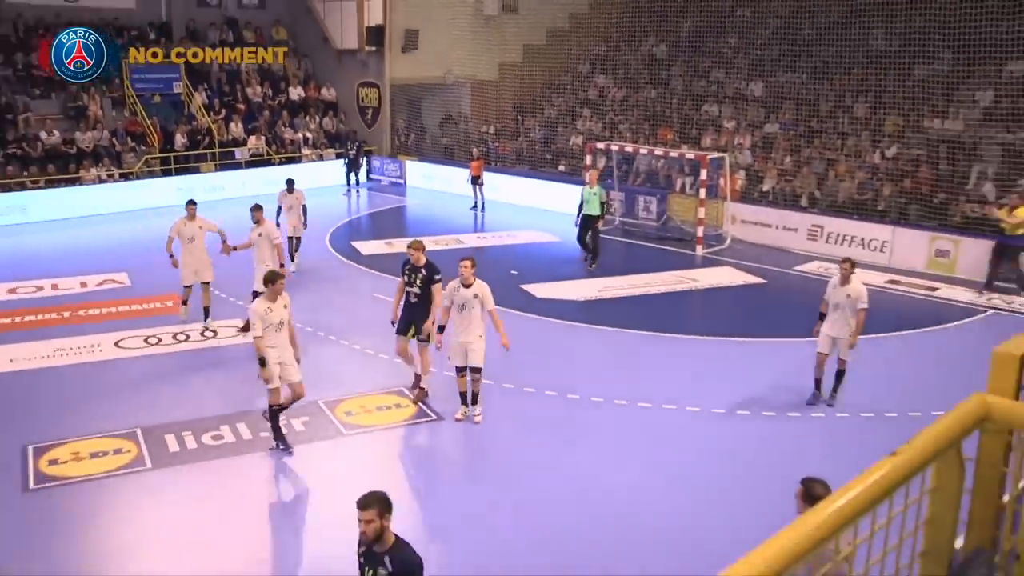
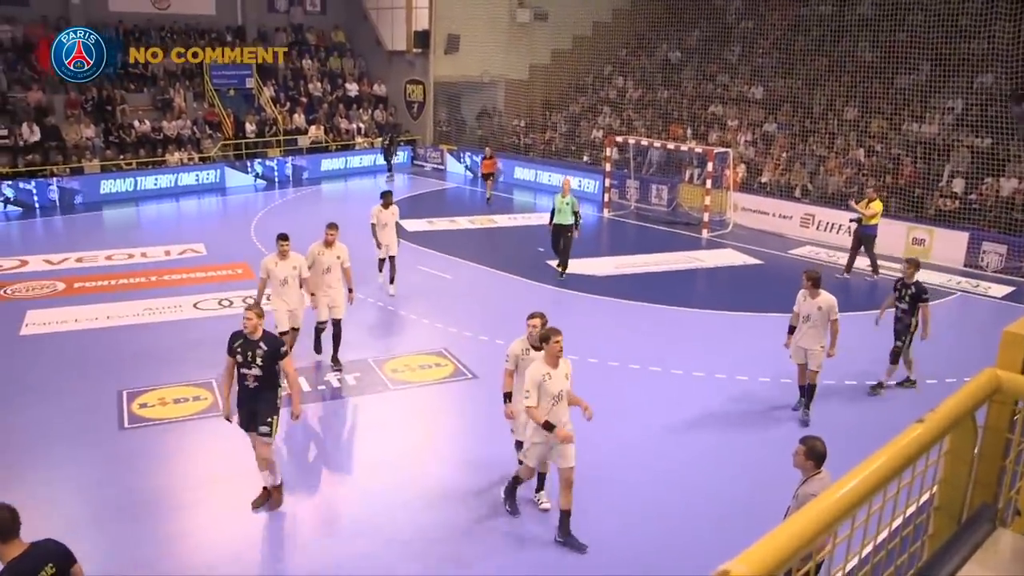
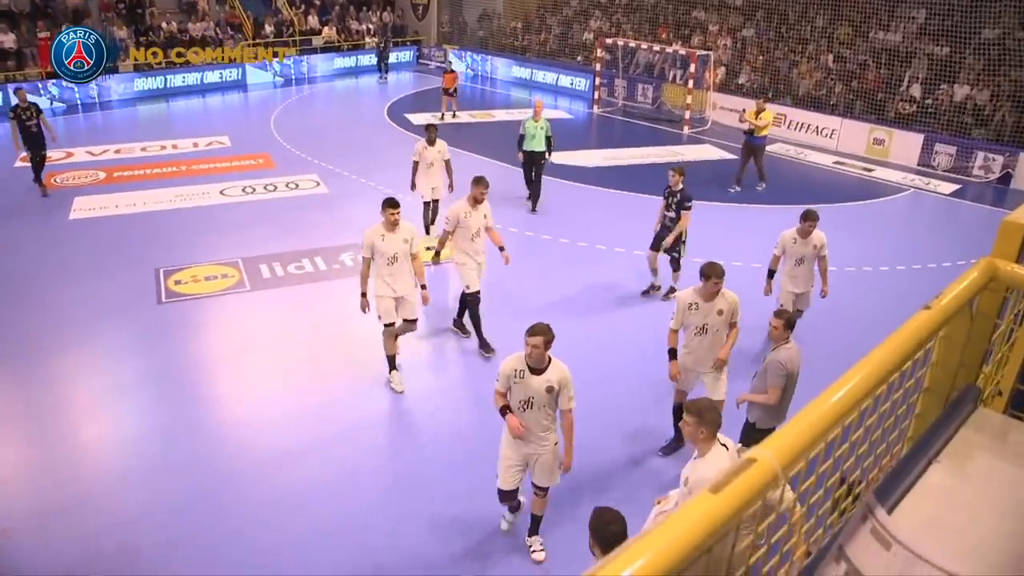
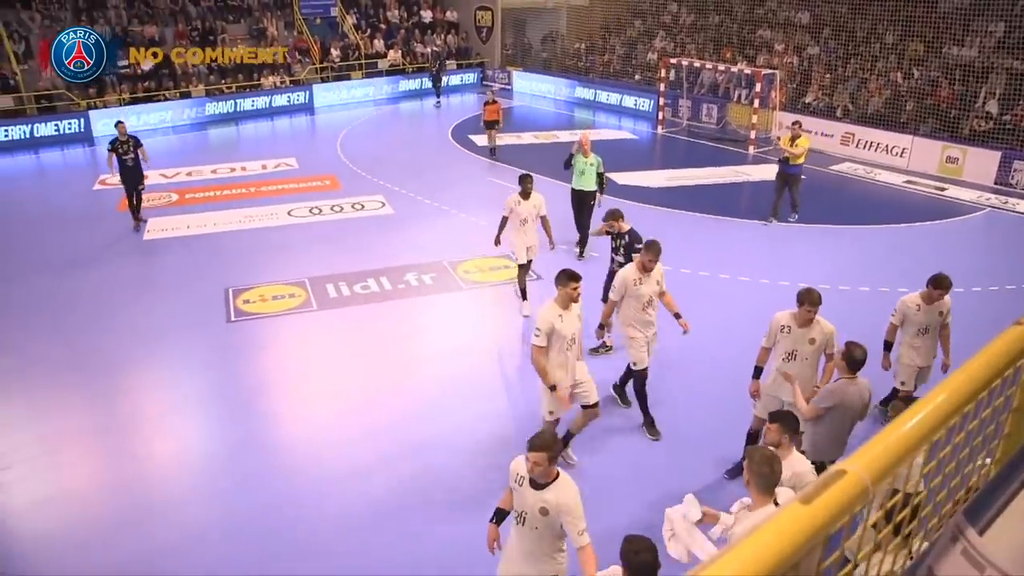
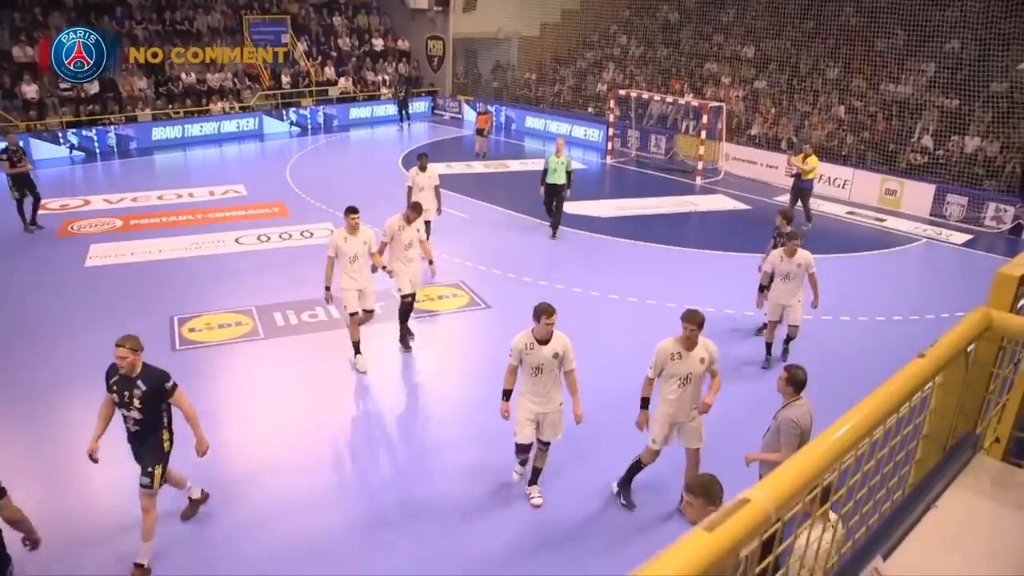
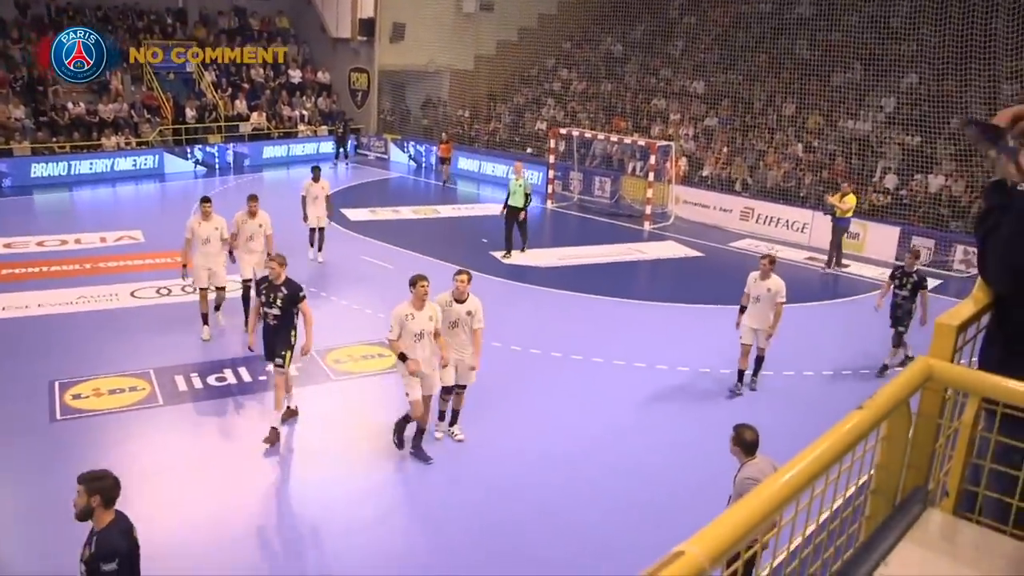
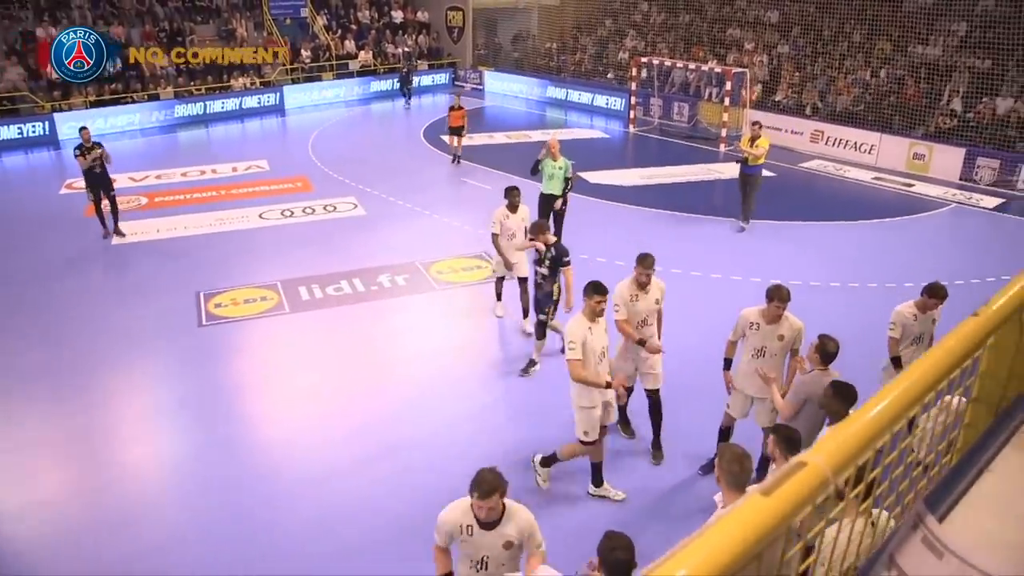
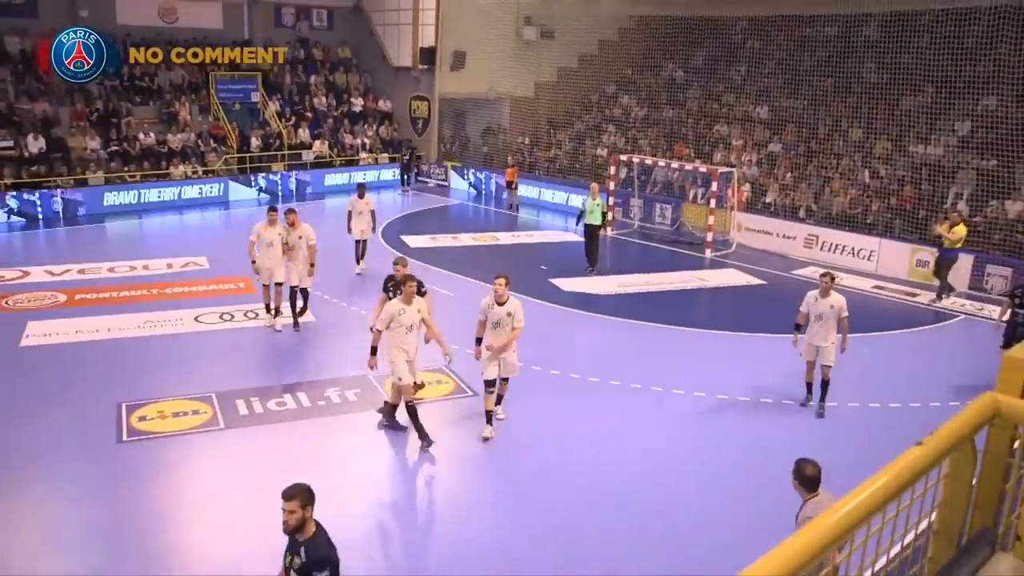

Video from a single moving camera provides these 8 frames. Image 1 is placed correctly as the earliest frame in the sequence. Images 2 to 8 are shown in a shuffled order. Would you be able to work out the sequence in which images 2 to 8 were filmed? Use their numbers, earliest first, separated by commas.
8, 6, 2, 5, 3, 4, 7
